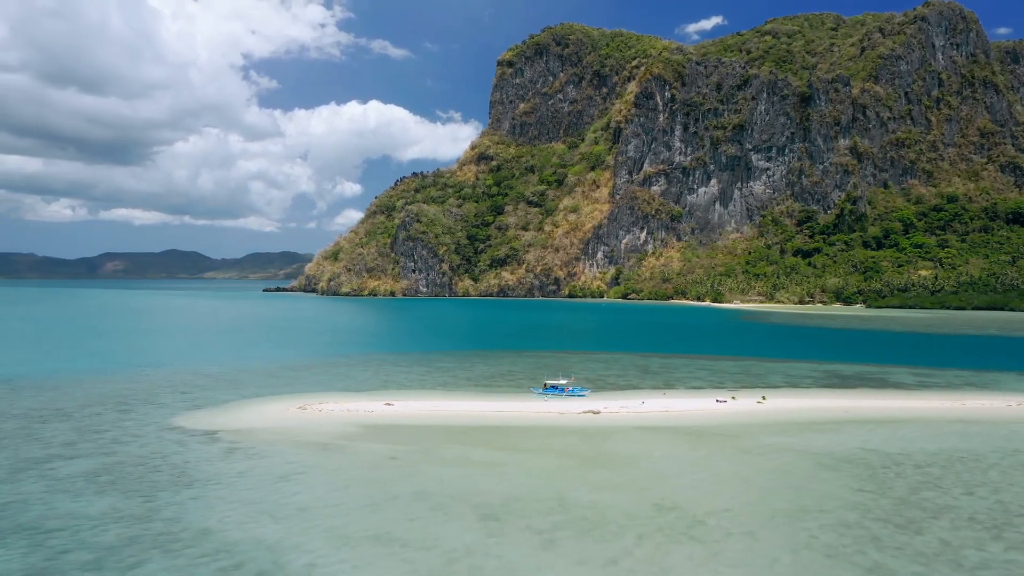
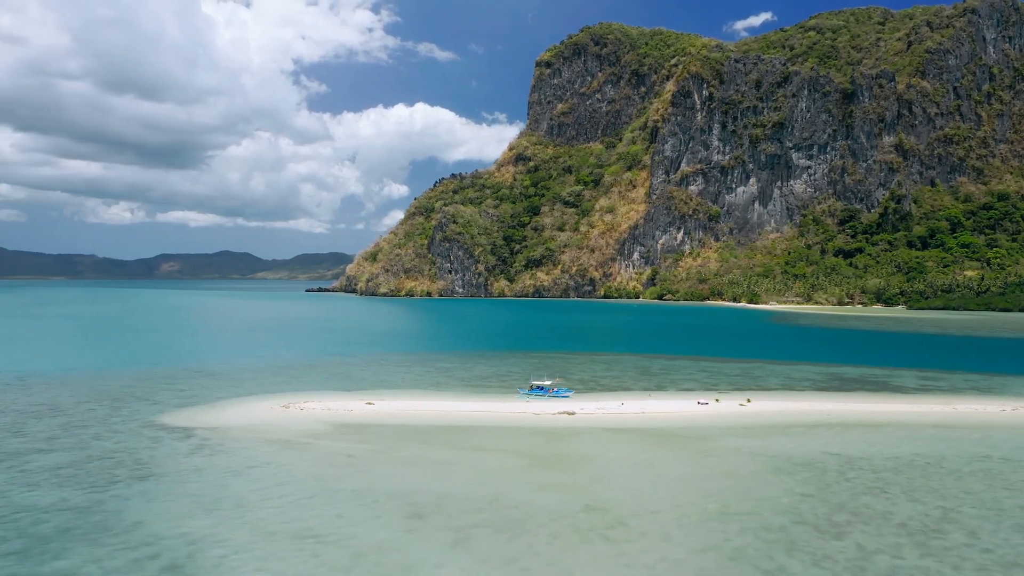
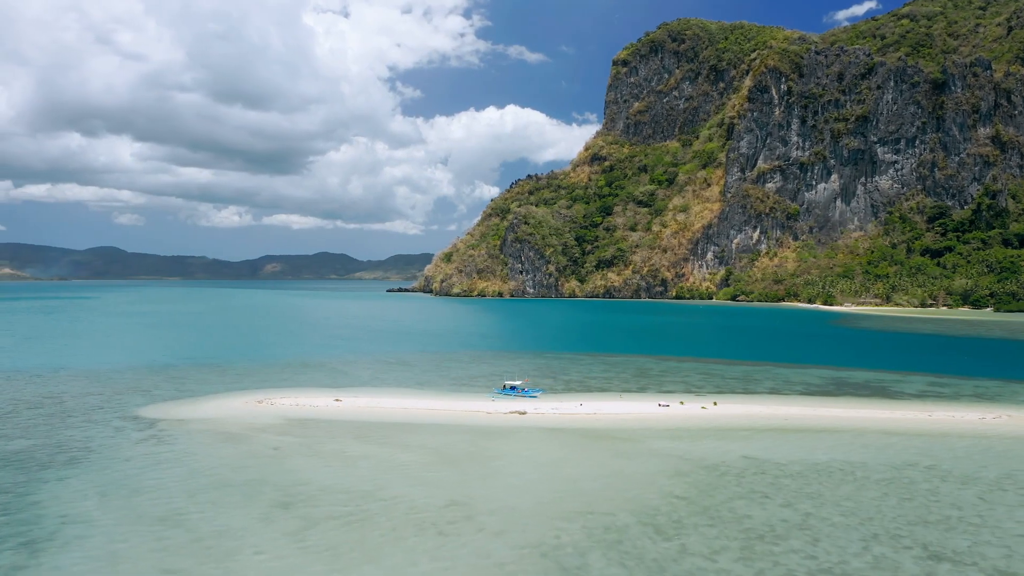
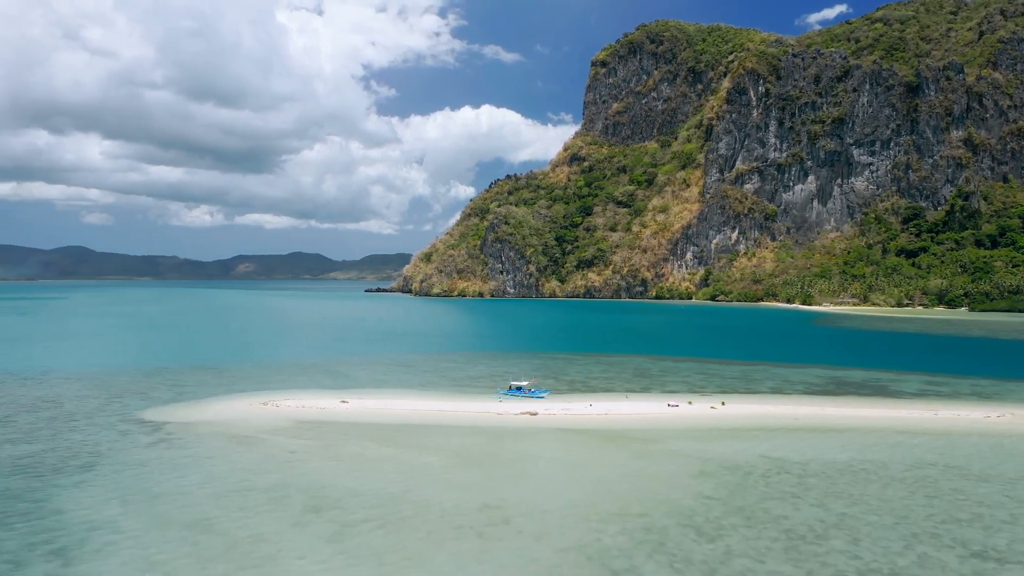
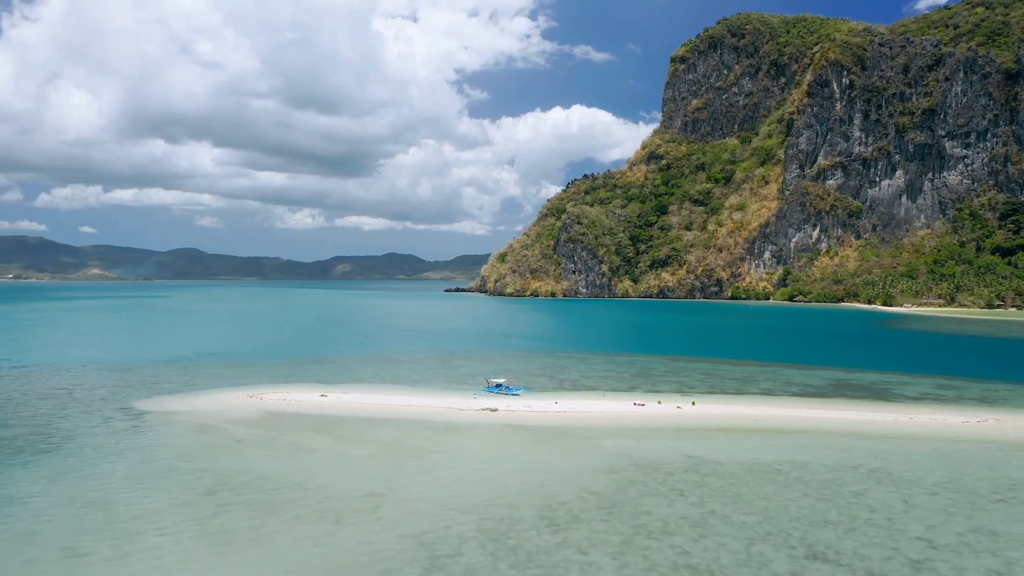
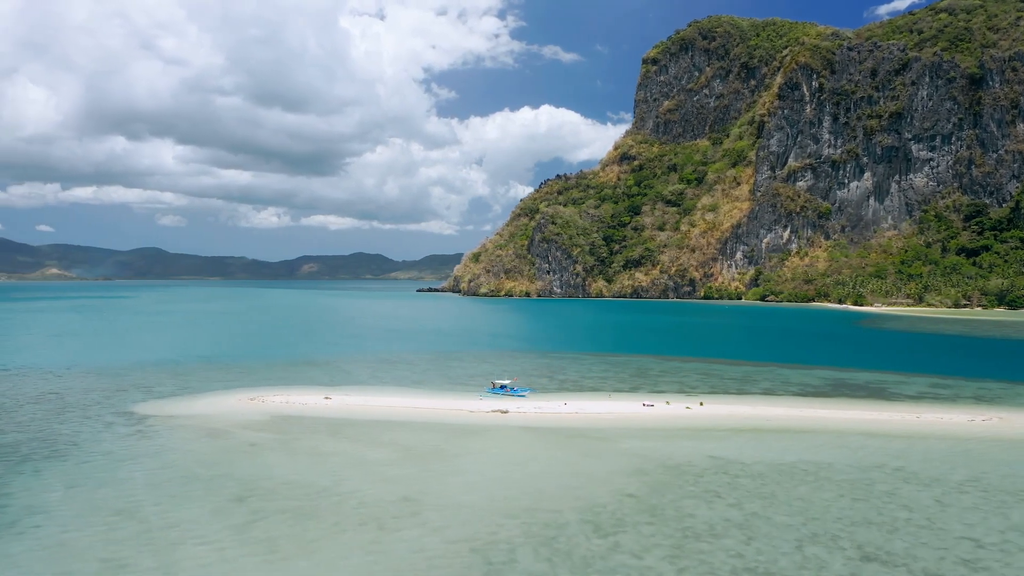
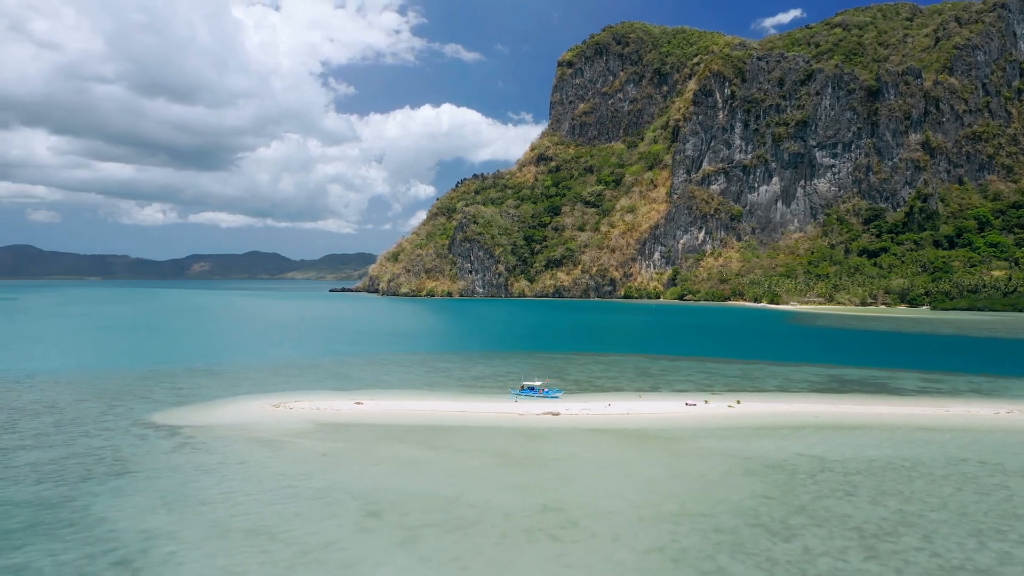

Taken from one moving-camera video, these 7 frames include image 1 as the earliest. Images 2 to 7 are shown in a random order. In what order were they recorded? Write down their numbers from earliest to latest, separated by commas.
2, 7, 4, 3, 6, 5
